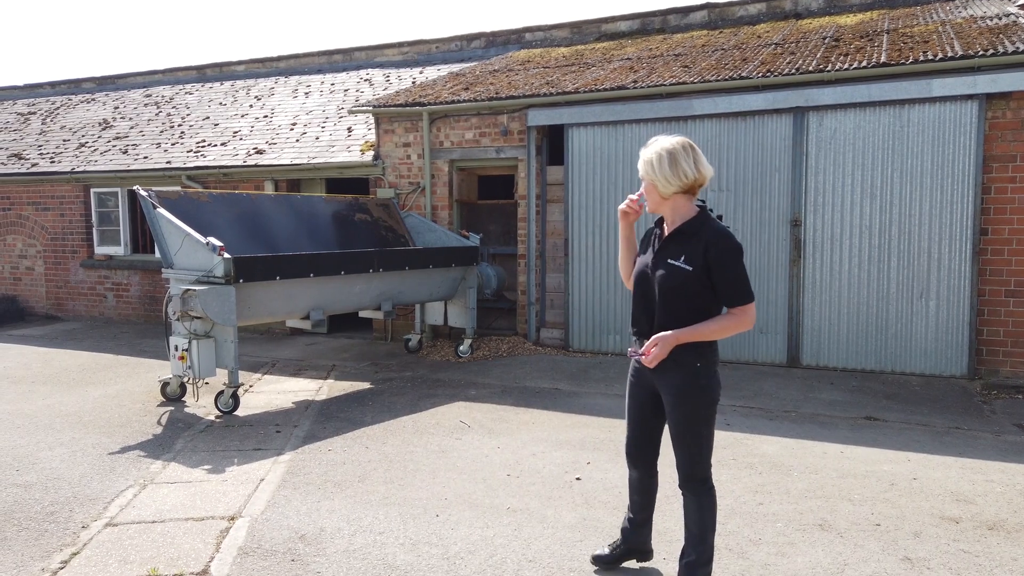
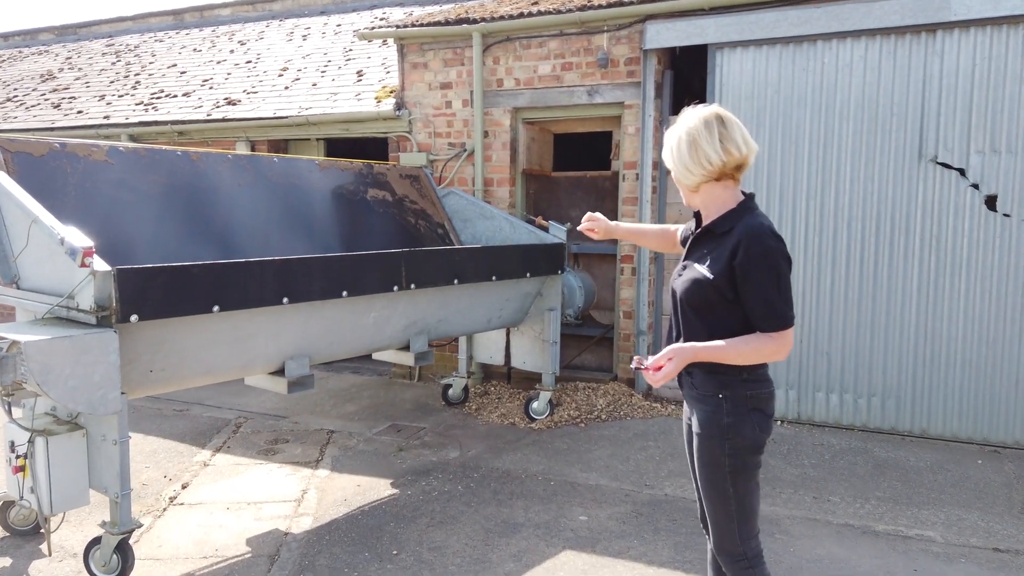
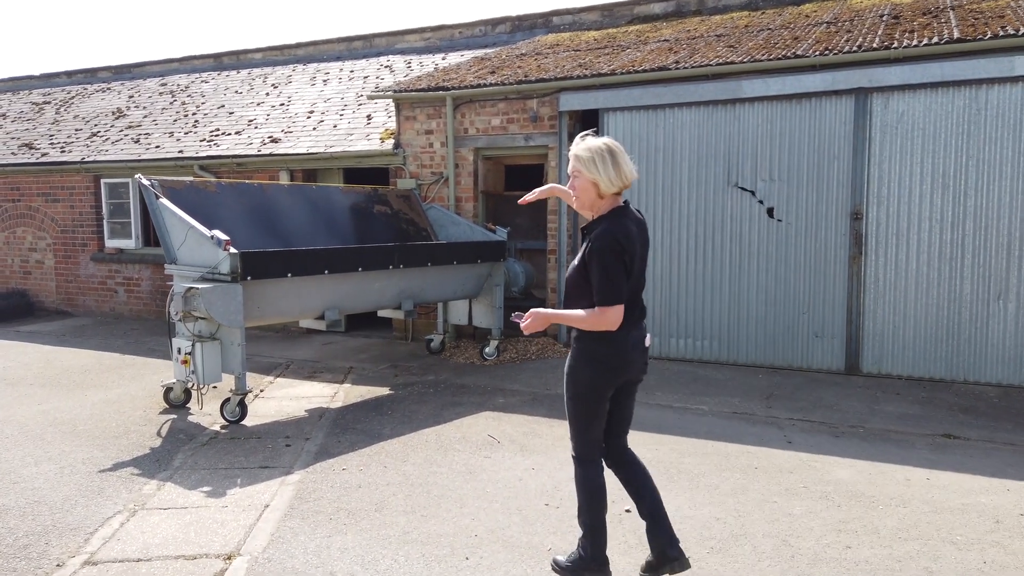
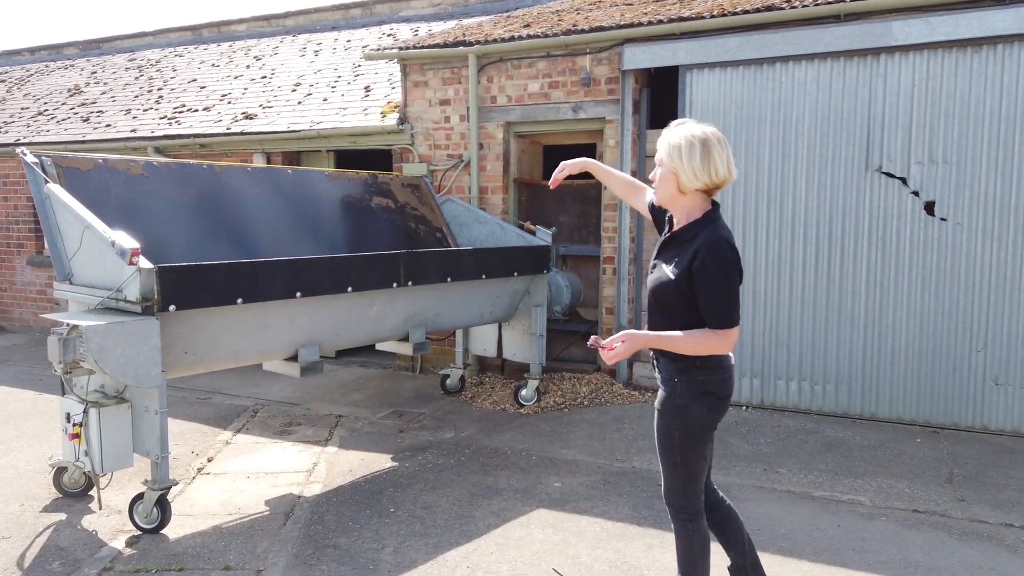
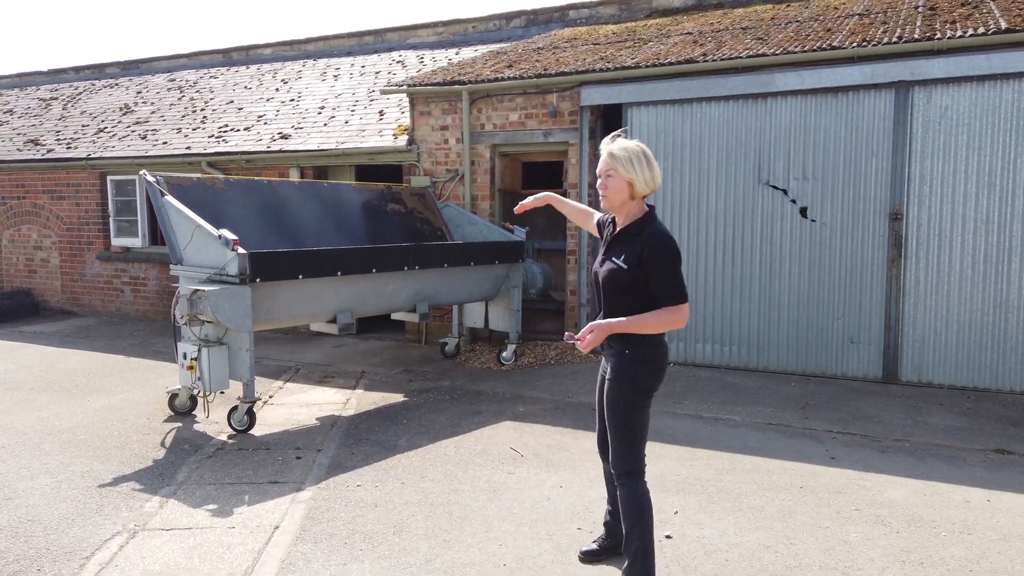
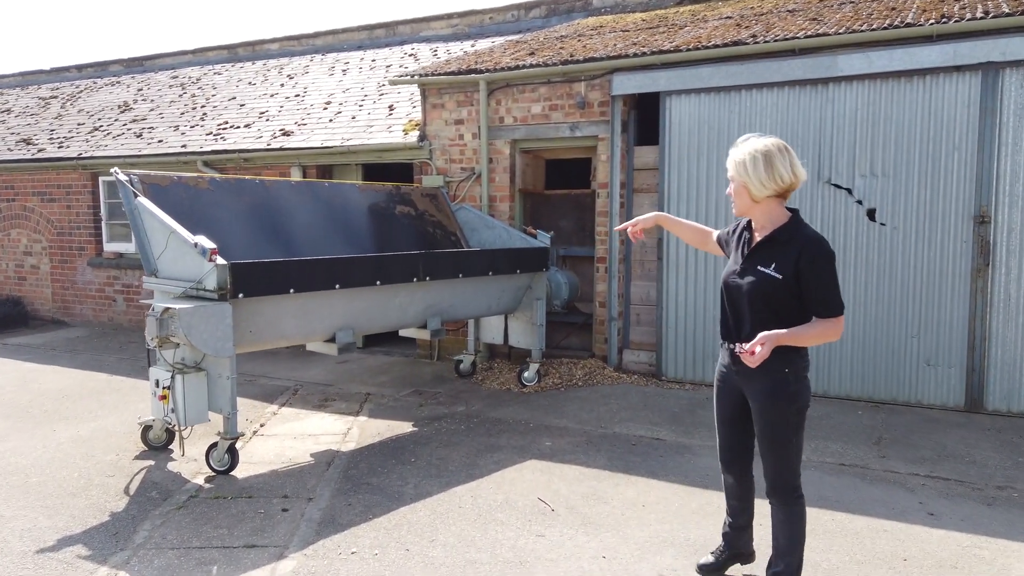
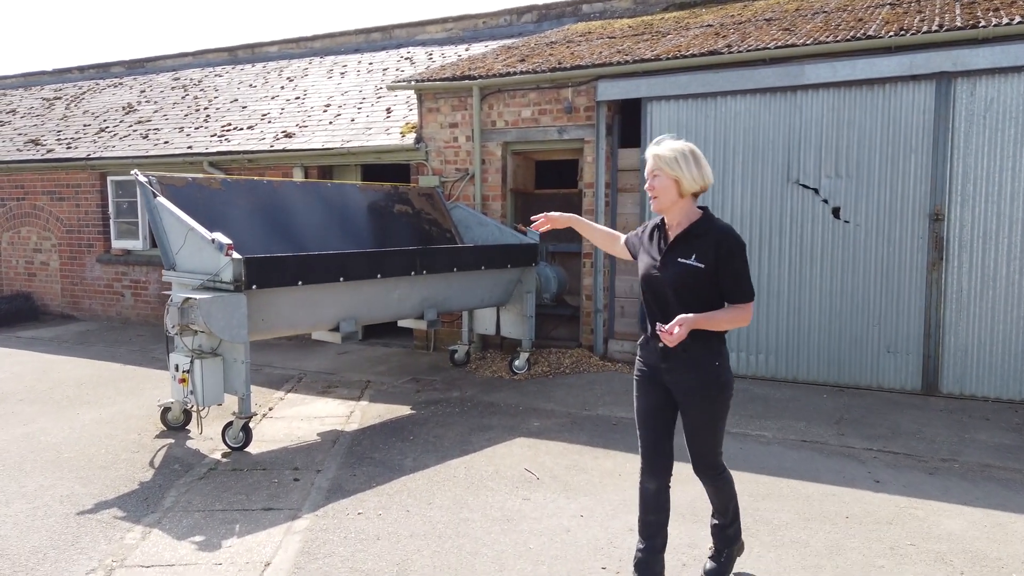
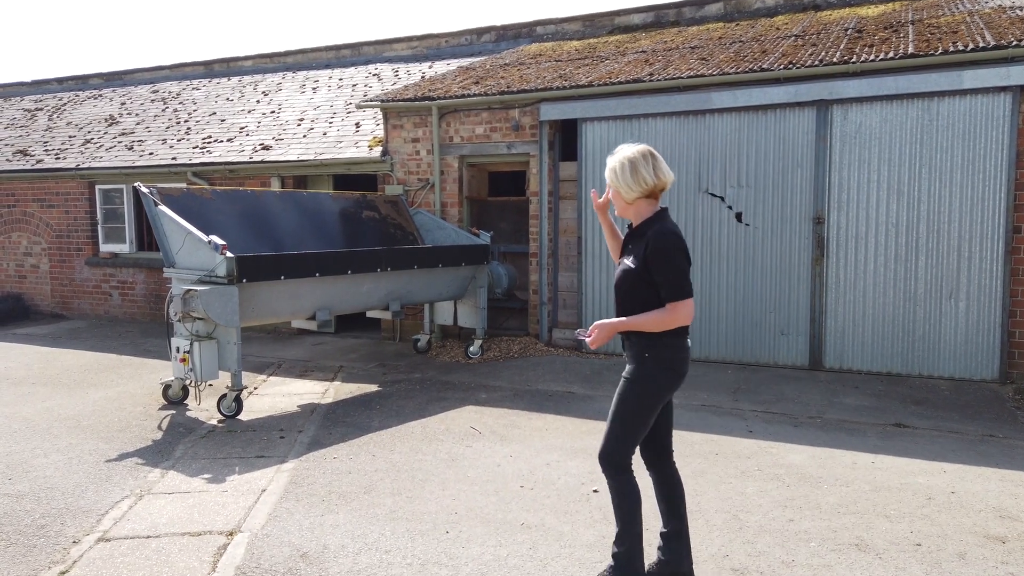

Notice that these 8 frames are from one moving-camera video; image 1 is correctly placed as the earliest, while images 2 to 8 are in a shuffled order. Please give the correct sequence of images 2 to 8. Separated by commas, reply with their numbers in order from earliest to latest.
8, 3, 5, 7, 6, 4, 2
